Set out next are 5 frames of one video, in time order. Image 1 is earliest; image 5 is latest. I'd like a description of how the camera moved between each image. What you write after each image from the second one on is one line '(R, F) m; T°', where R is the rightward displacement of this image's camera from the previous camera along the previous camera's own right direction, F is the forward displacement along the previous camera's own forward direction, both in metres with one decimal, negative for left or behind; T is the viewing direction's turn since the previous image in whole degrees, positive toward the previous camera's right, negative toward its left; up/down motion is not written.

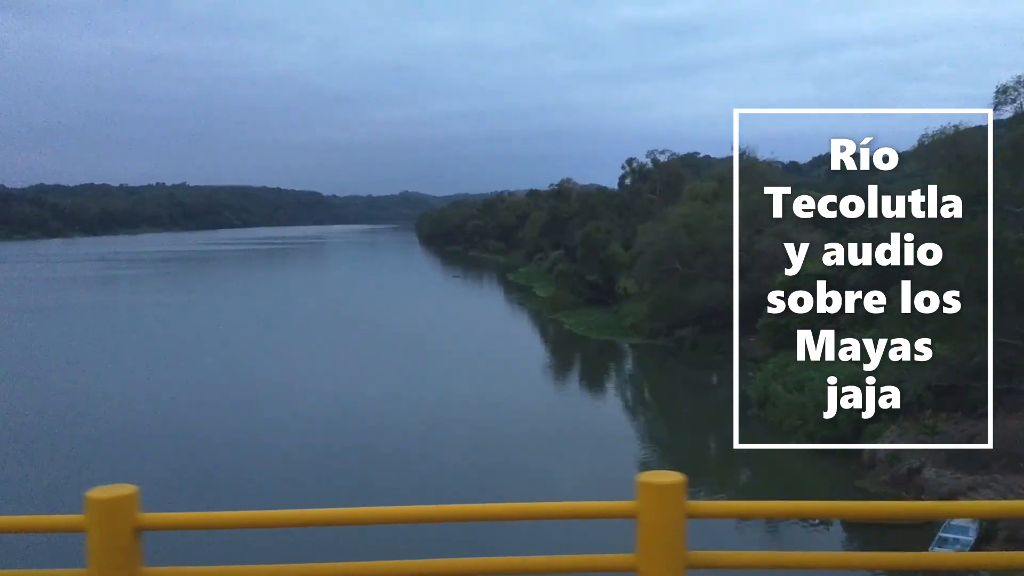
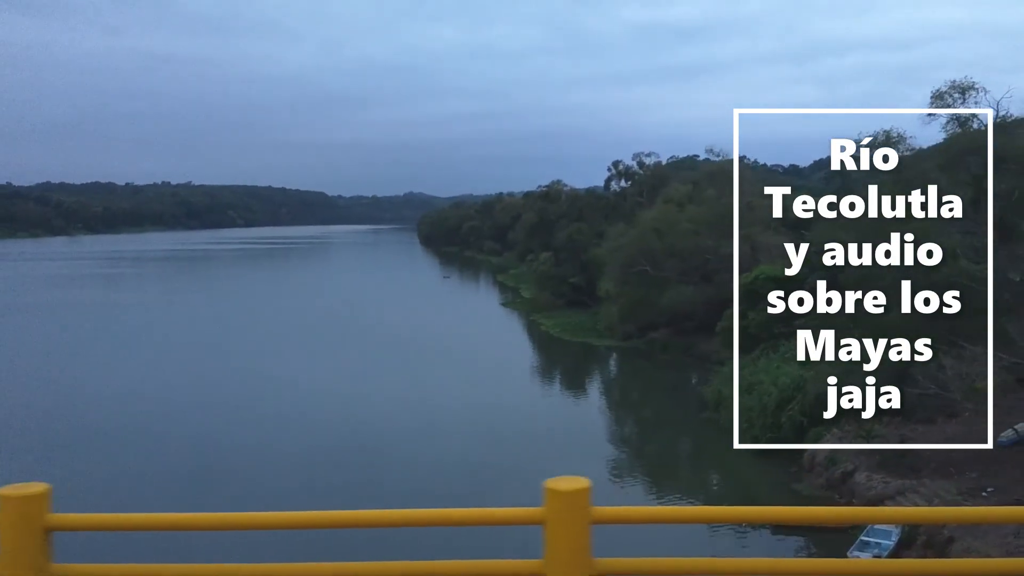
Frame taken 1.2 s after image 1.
(+0.7, -0.1) m; 0°
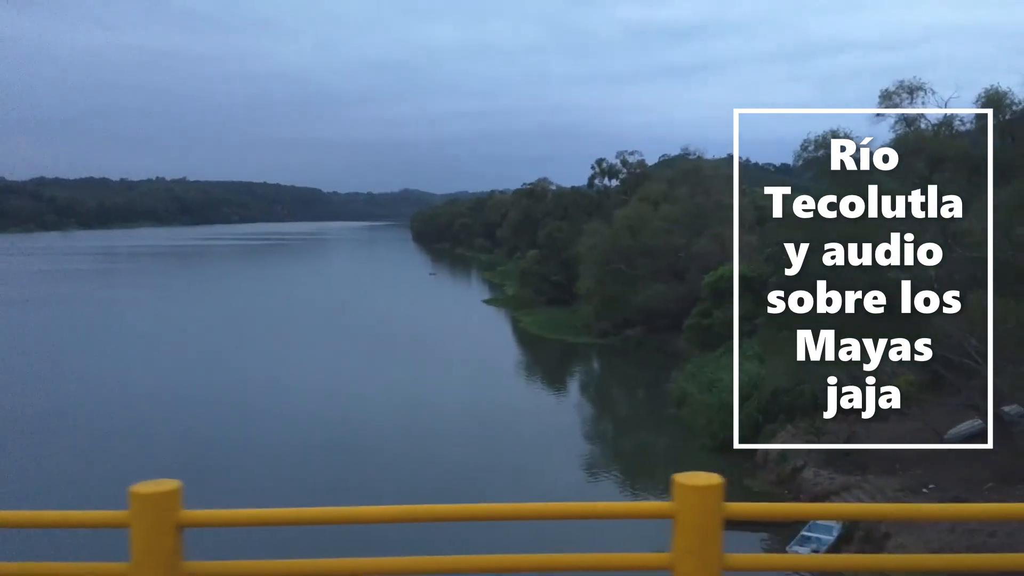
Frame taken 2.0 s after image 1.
(+0.5, -0.1) m; 0°
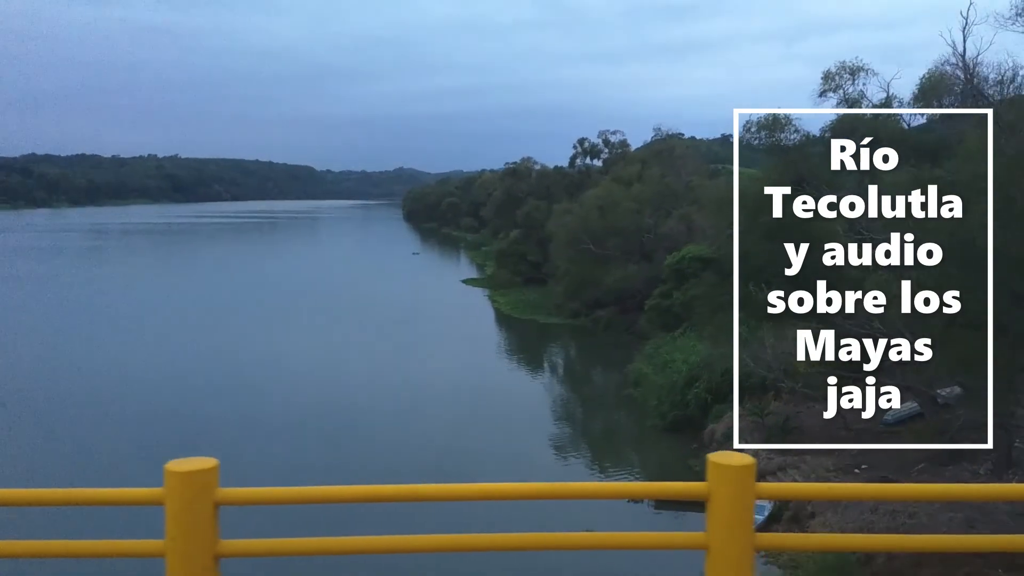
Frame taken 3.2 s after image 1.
(+0.6, 0.0) m; +1°
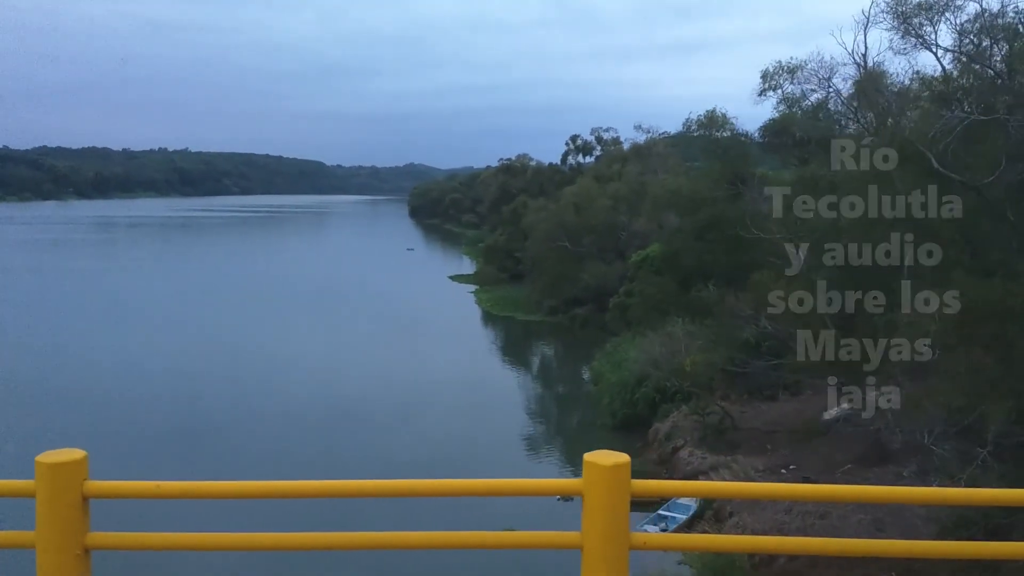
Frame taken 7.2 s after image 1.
(+0.8, 0.0) m; 0°
